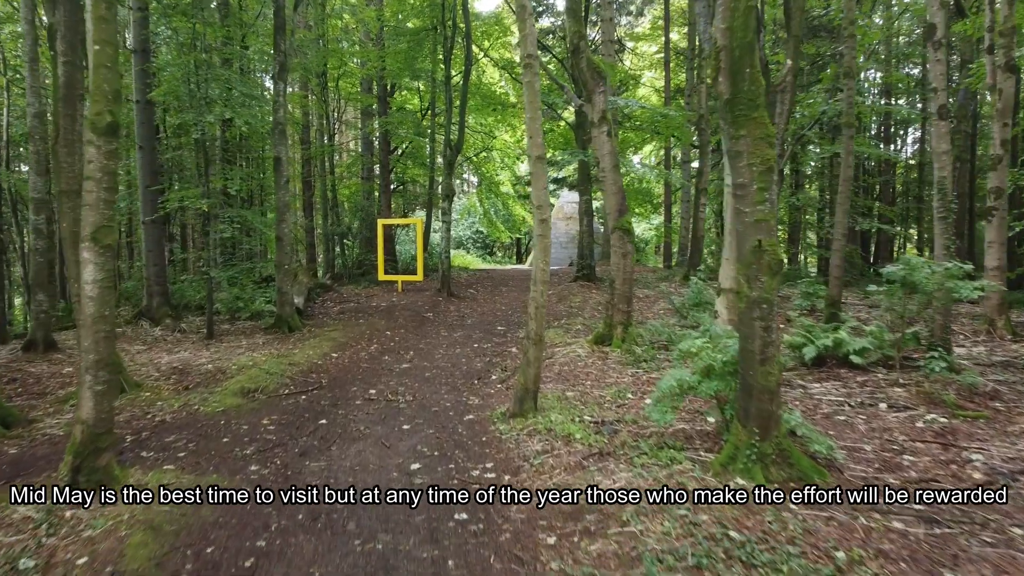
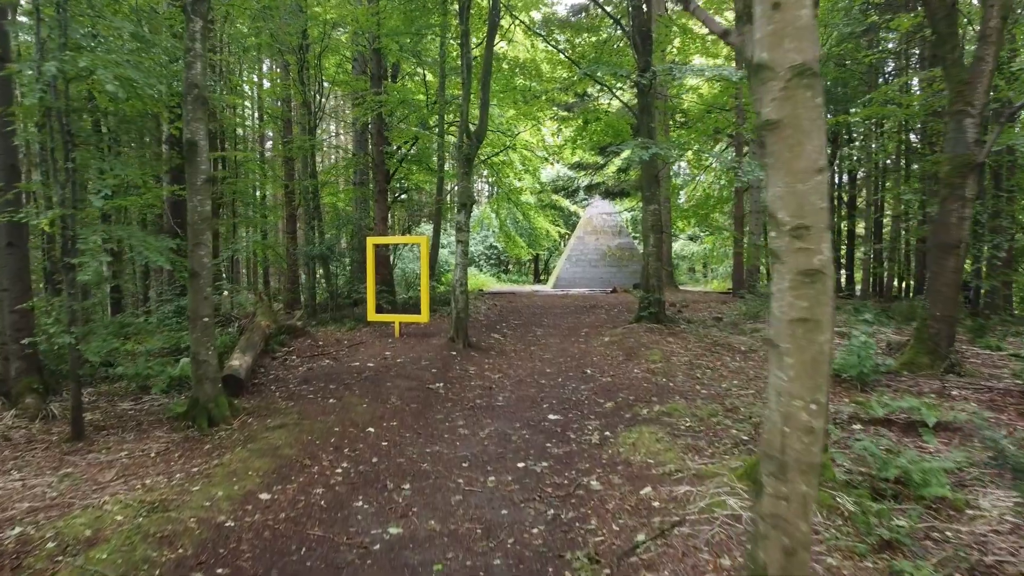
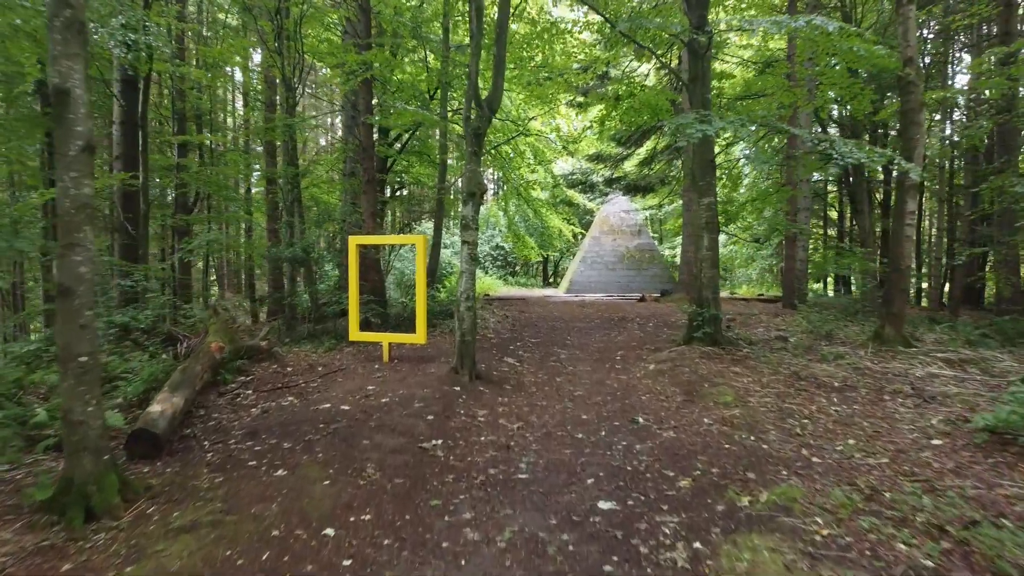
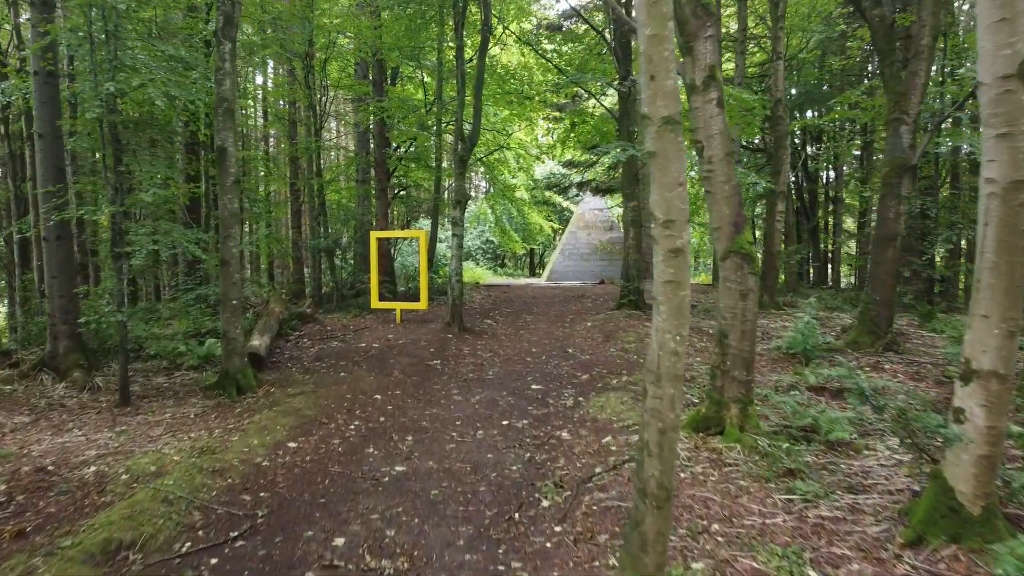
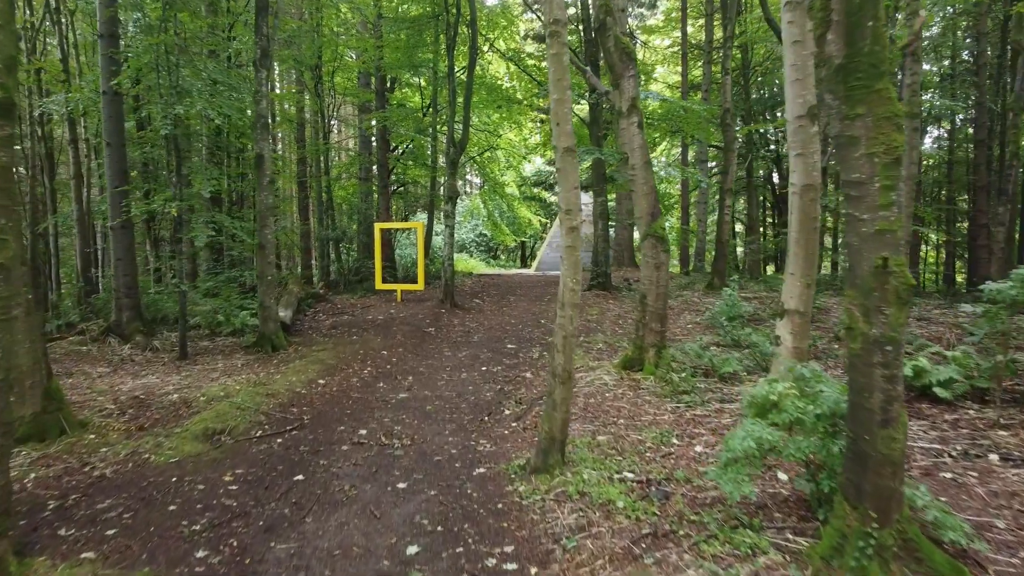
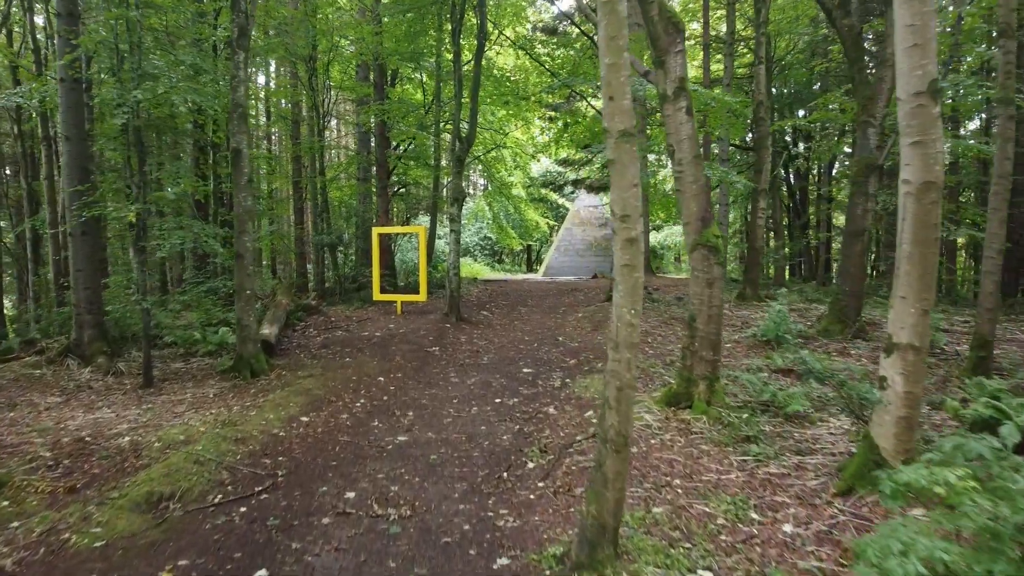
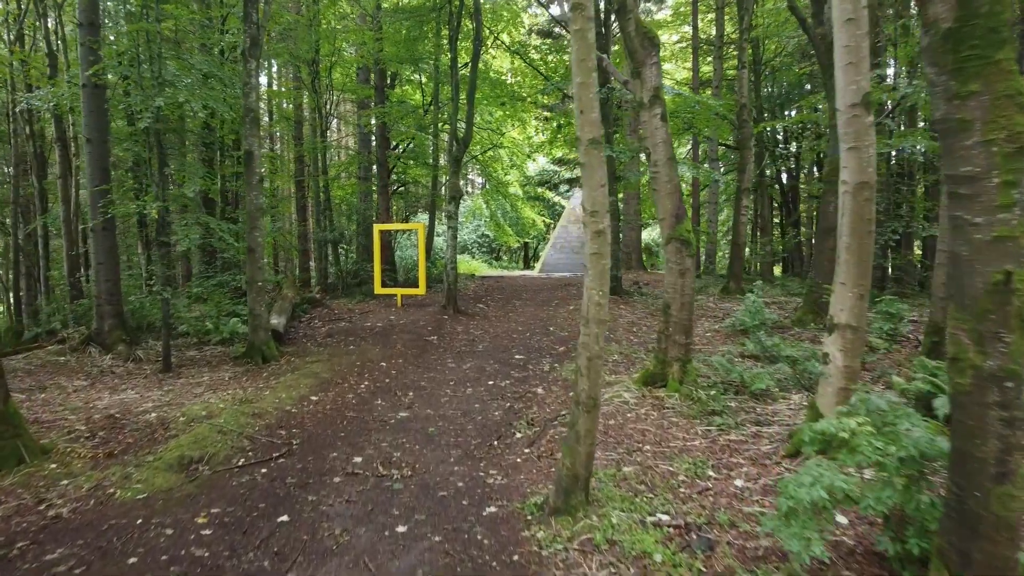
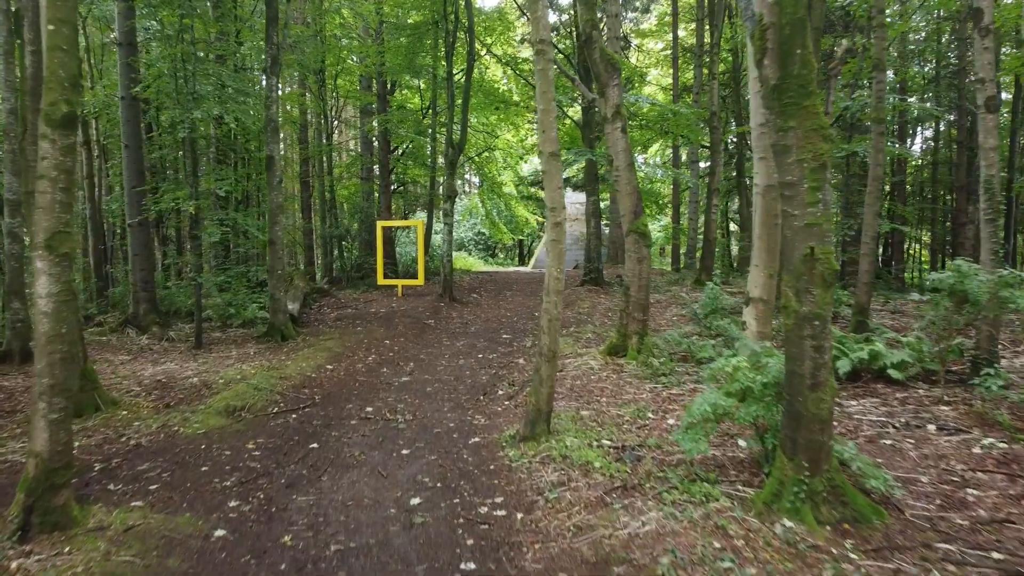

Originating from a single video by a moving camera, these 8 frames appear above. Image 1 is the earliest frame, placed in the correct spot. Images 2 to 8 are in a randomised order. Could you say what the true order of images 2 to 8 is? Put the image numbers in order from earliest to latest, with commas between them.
8, 5, 7, 6, 4, 2, 3
